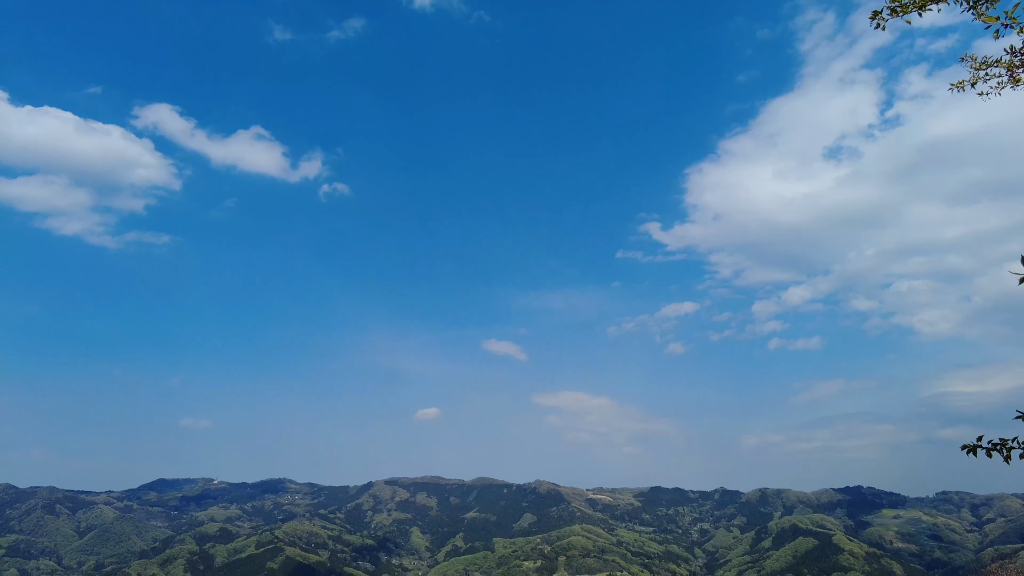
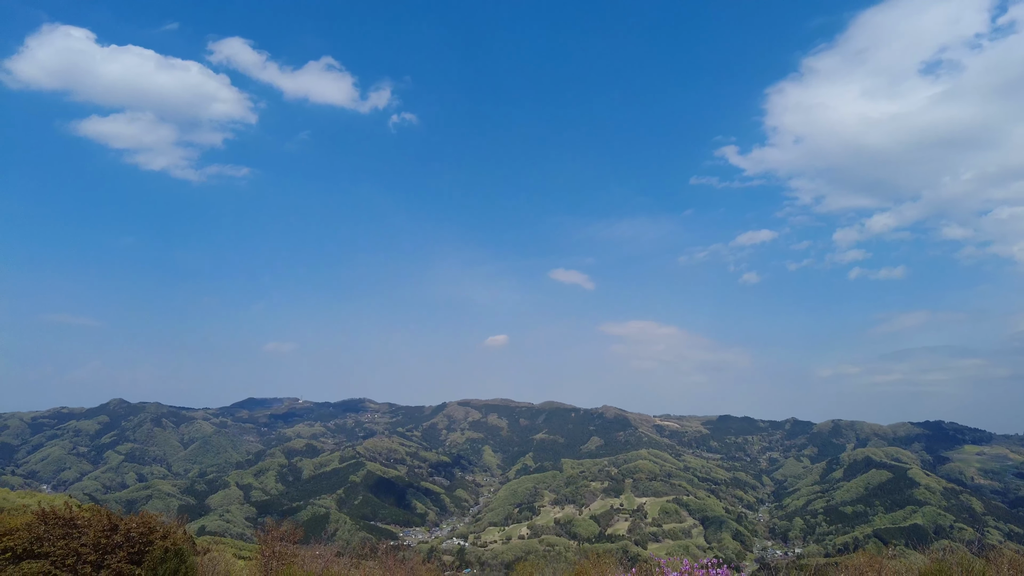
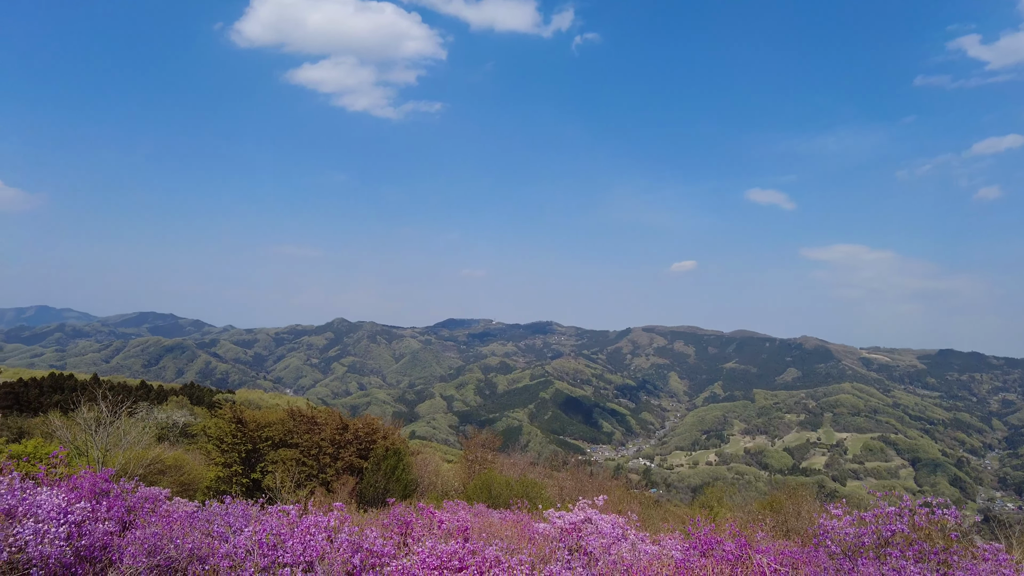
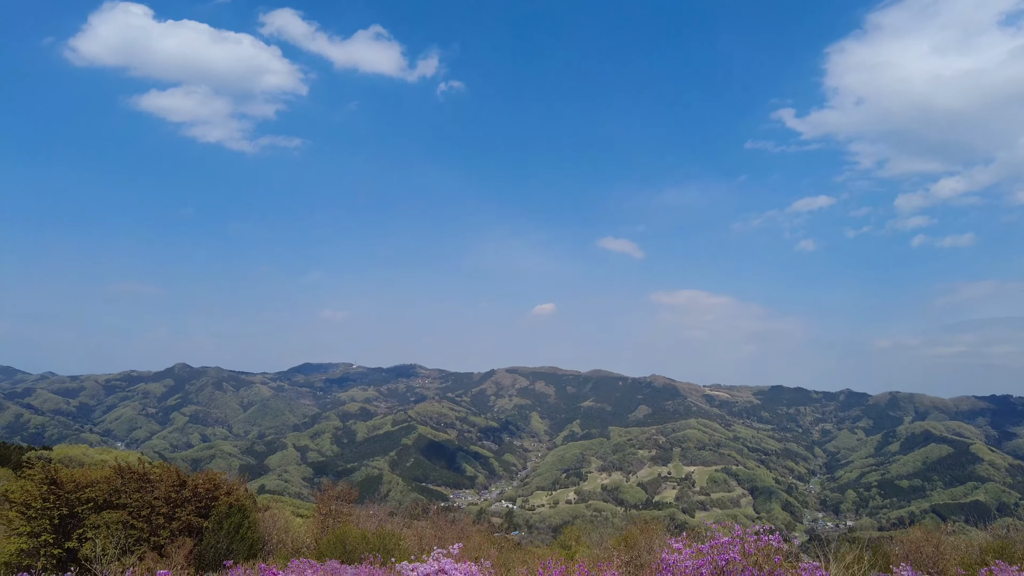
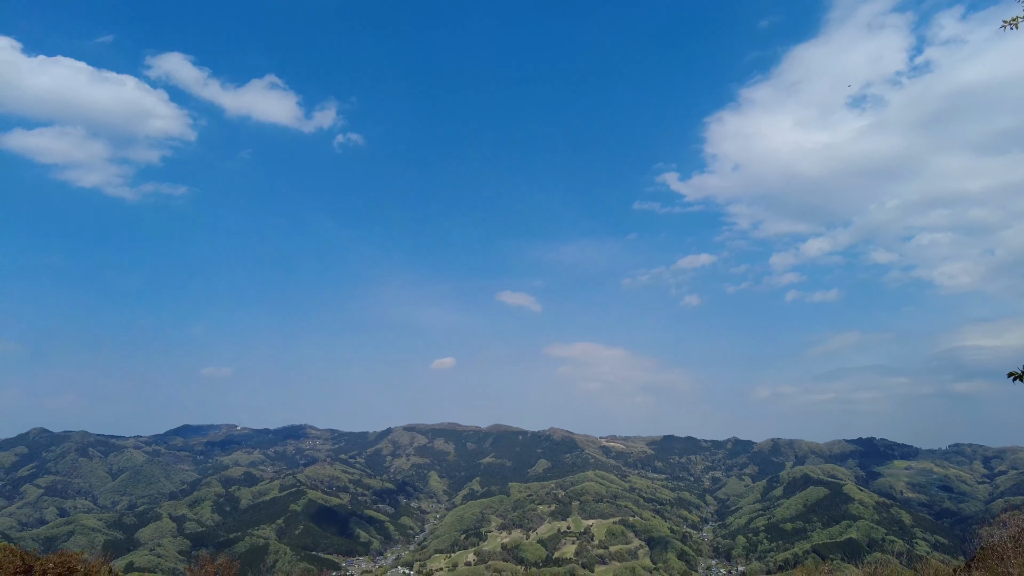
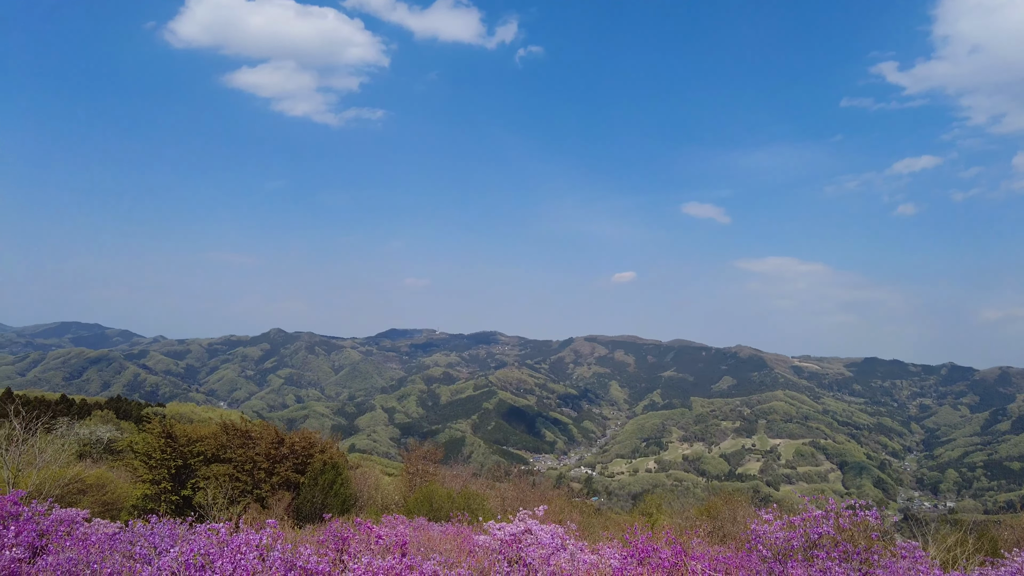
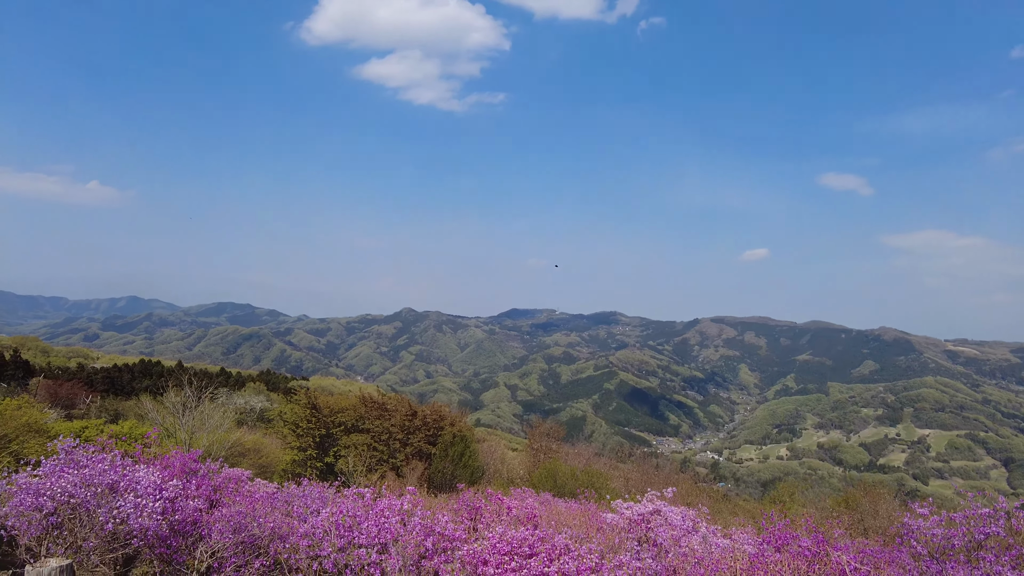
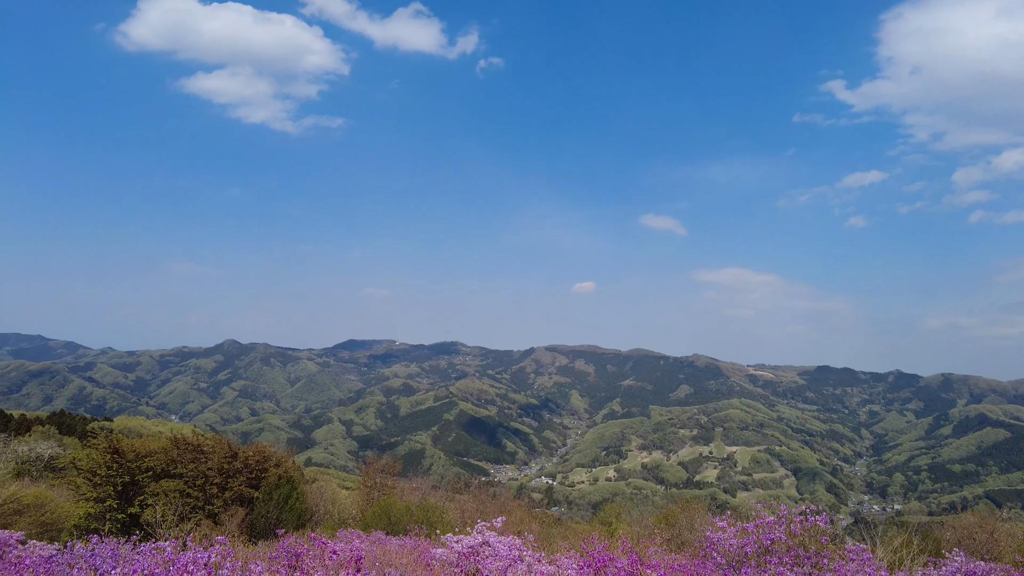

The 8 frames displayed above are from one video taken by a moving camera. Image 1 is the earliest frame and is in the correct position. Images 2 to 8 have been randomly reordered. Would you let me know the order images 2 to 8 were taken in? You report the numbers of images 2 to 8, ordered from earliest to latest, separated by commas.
5, 2, 4, 8, 6, 3, 7
